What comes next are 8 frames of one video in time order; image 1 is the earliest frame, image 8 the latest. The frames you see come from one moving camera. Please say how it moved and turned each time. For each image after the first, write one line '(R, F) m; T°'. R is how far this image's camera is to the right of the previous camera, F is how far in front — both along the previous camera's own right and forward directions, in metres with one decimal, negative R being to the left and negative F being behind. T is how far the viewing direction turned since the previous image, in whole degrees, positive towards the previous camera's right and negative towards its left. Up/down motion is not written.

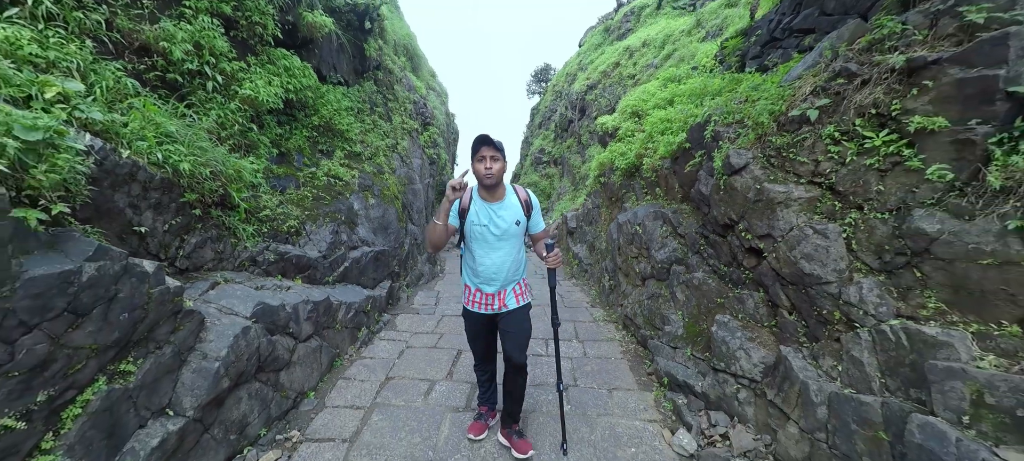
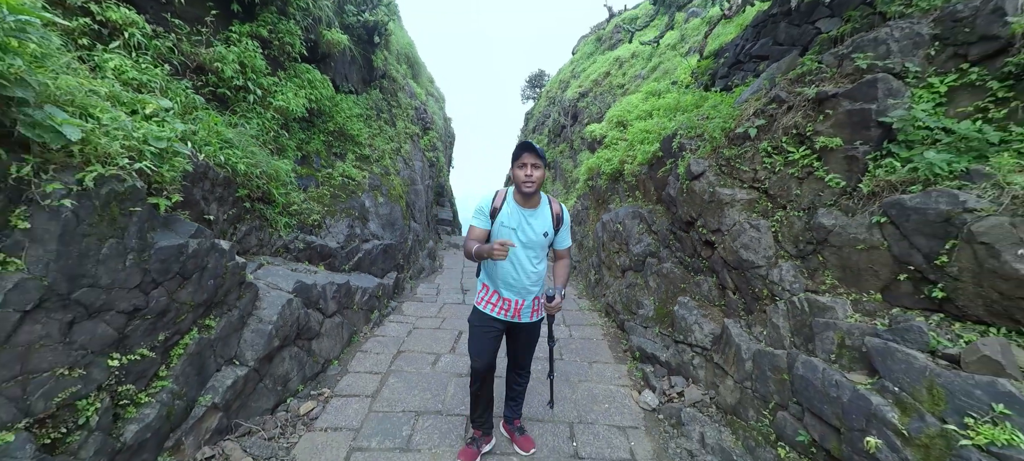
(0.0, -0.5) m; +1°
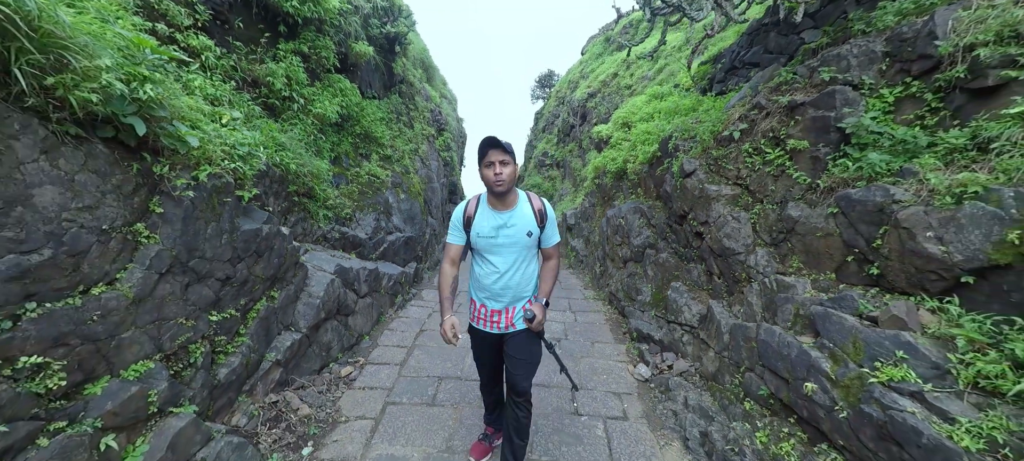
(0.0, -0.4) m; -2°
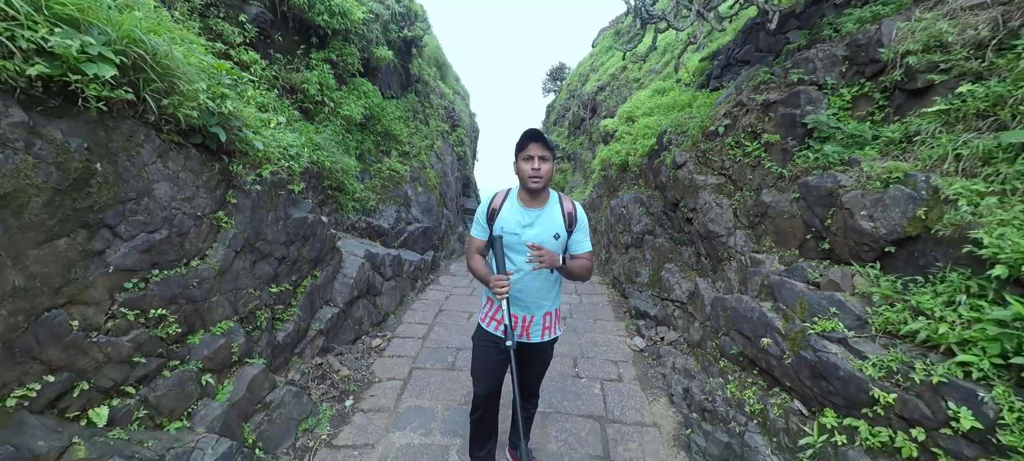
(0.0, -0.4) m; -2°
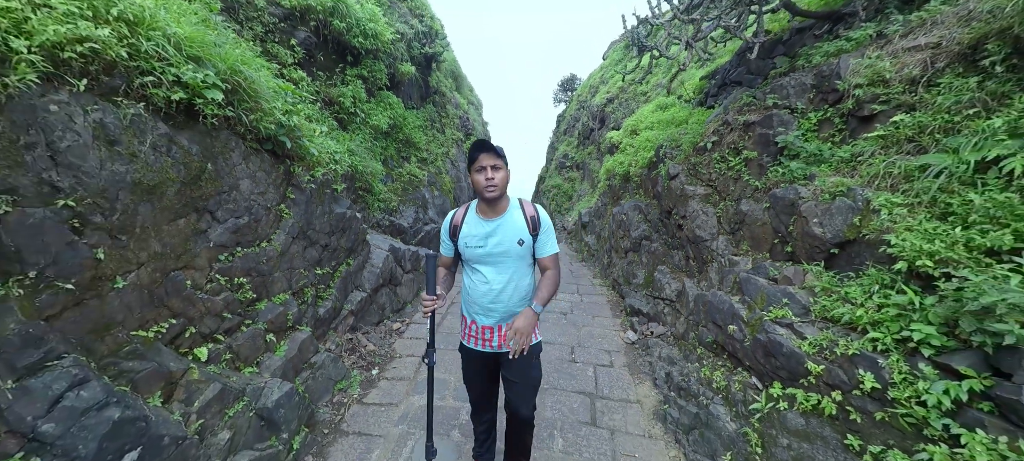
(+0.1, -0.5) m; -2°
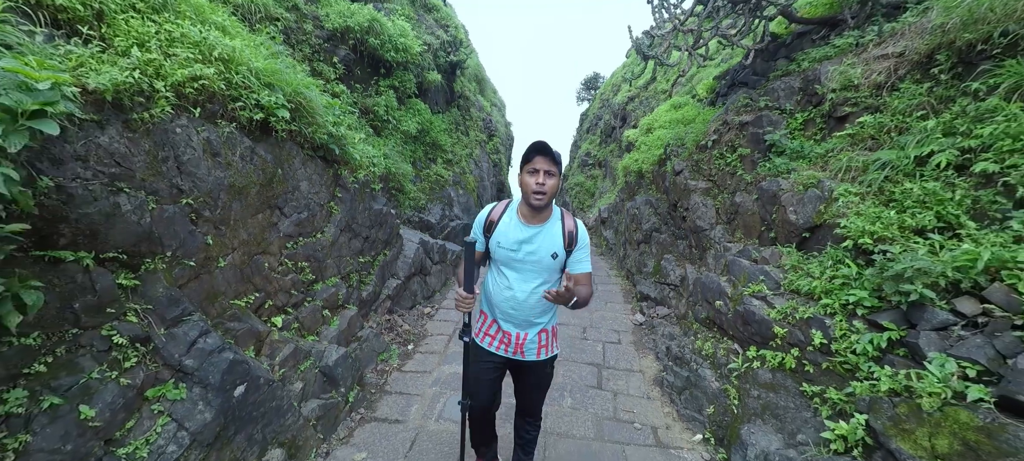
(0.0, -0.5) m; -3°
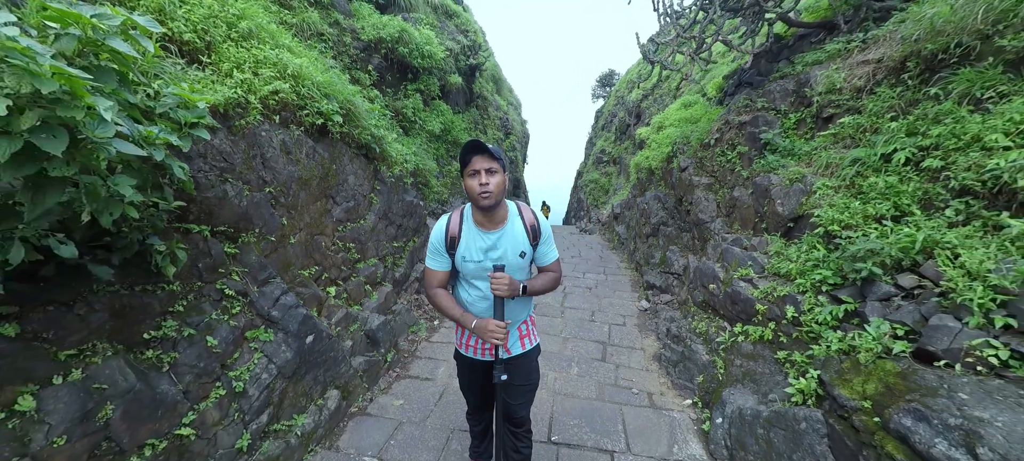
(+0.1, -0.5) m; -4°
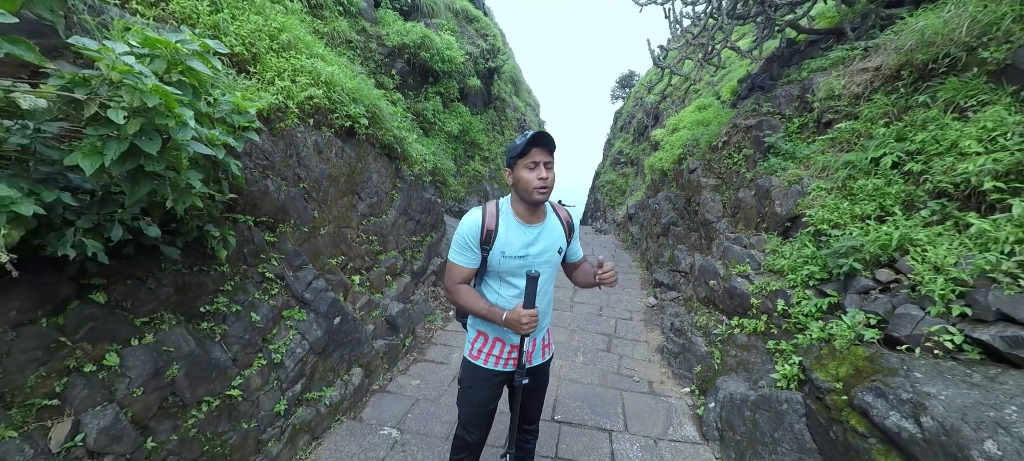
(0.0, -0.2) m; -2°
